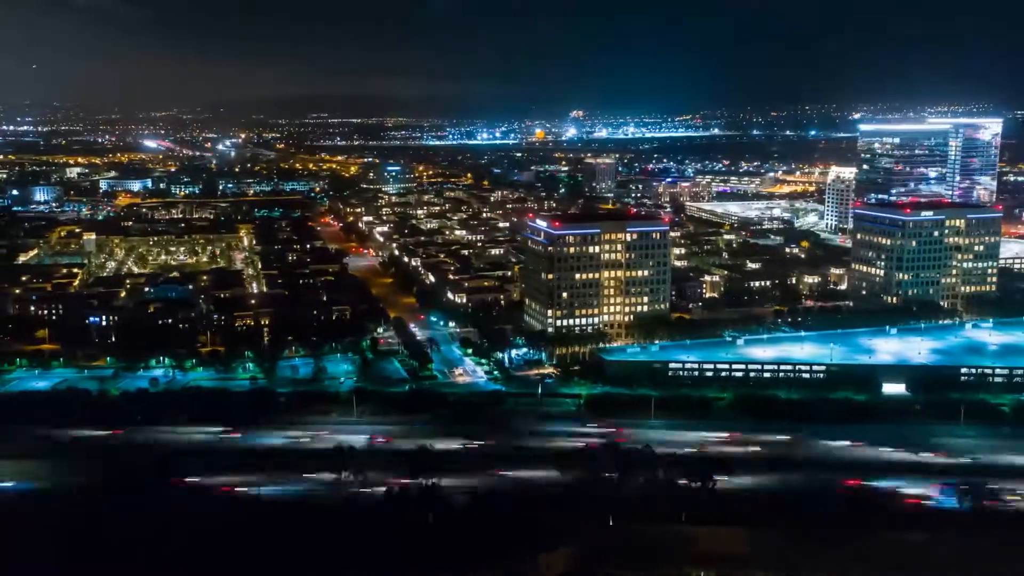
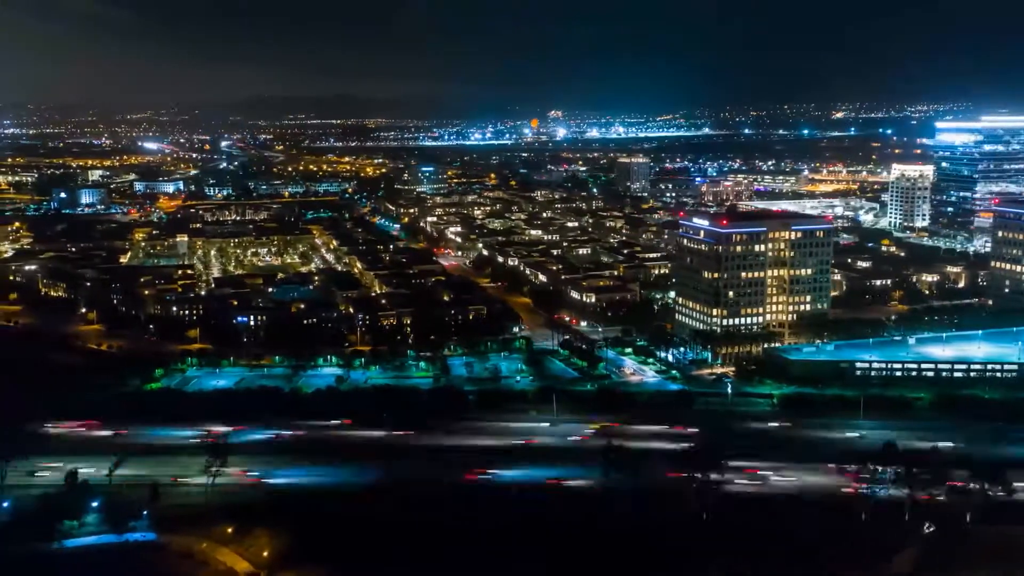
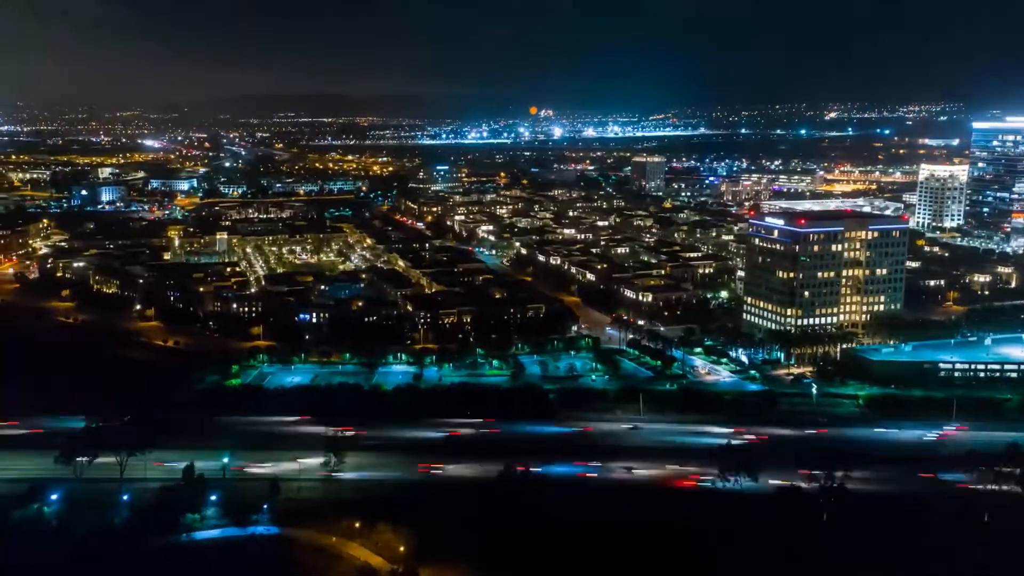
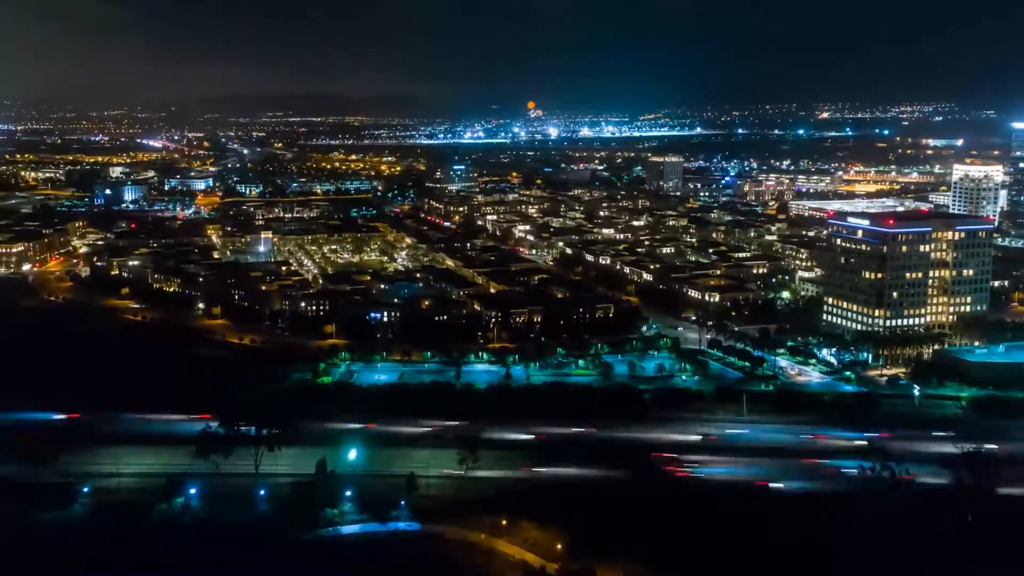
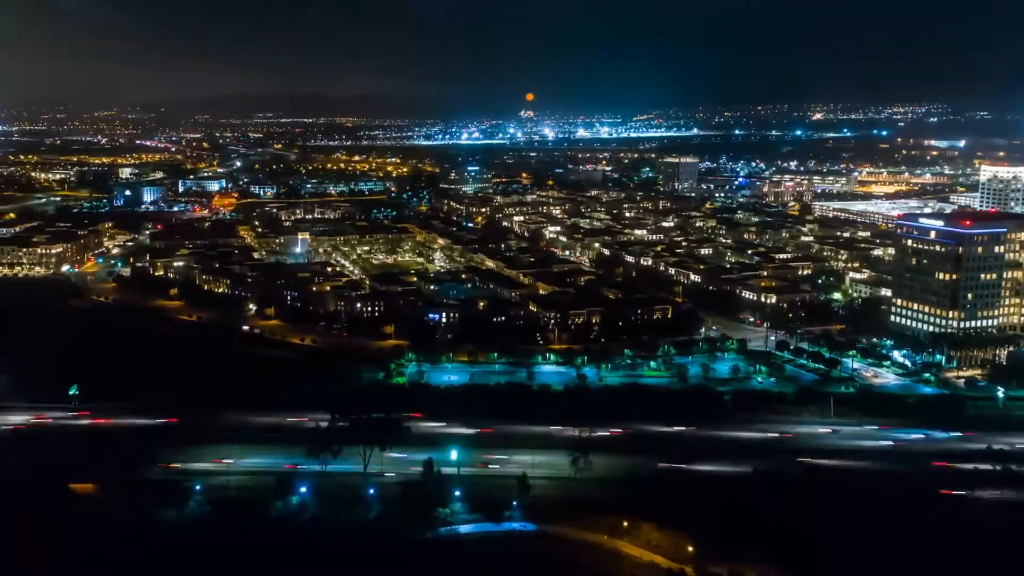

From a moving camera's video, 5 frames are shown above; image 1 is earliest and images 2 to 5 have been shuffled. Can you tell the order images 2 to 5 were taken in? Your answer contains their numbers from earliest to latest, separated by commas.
2, 3, 4, 5
